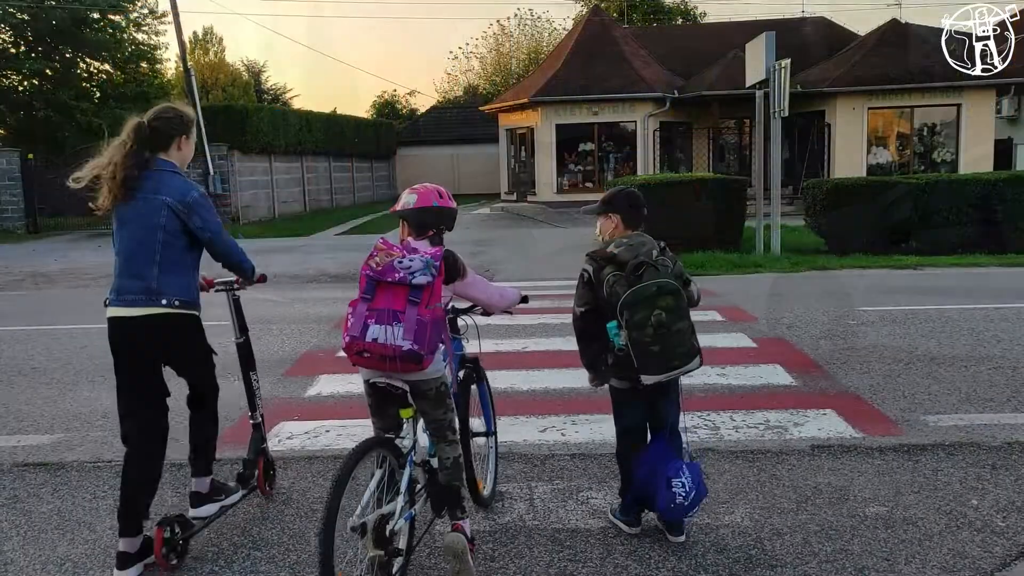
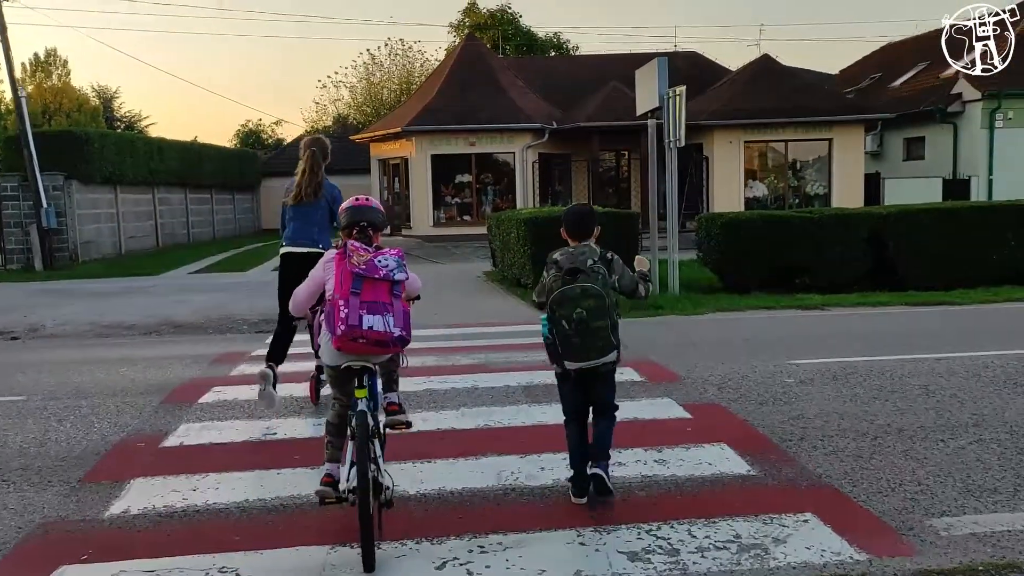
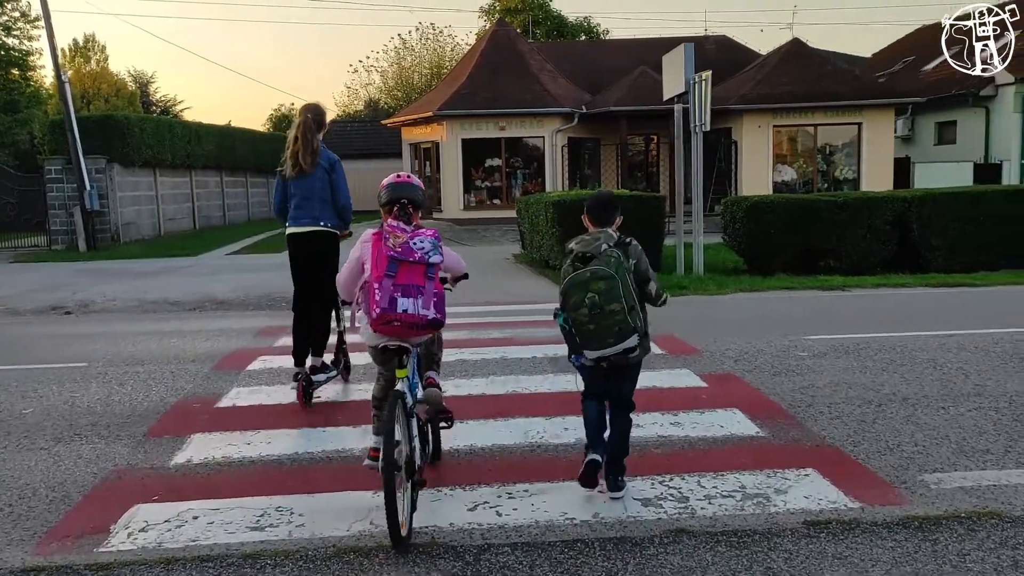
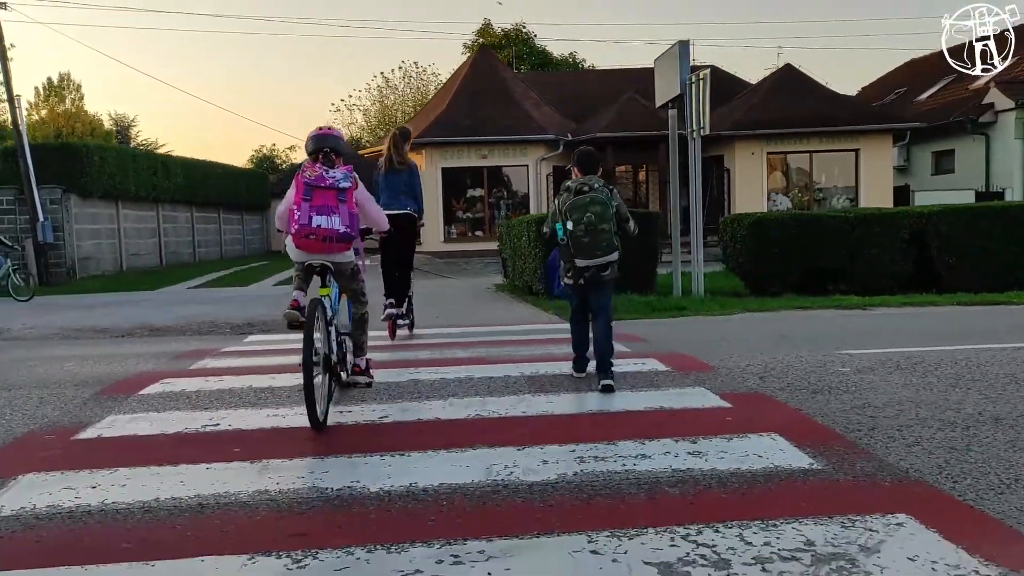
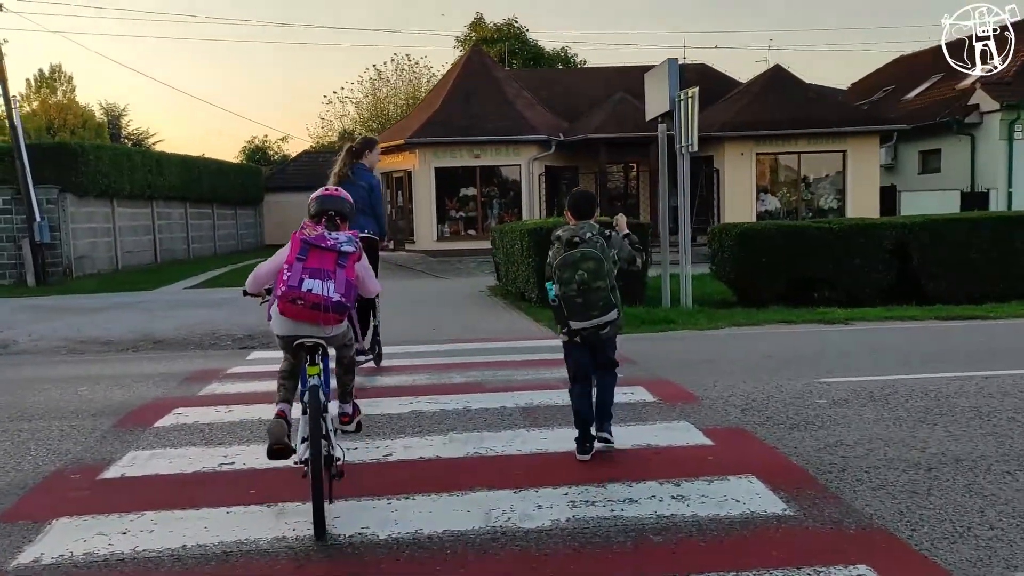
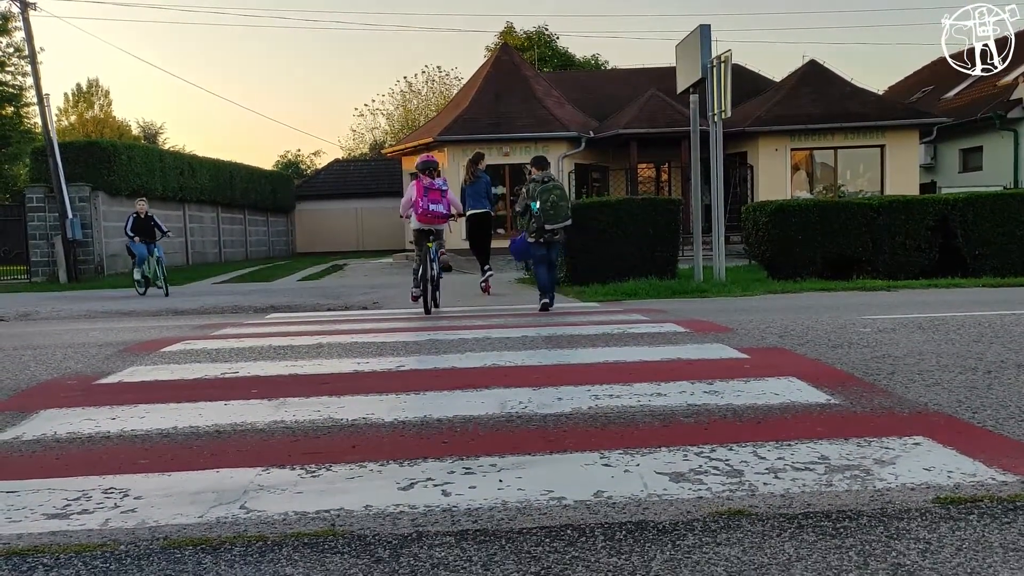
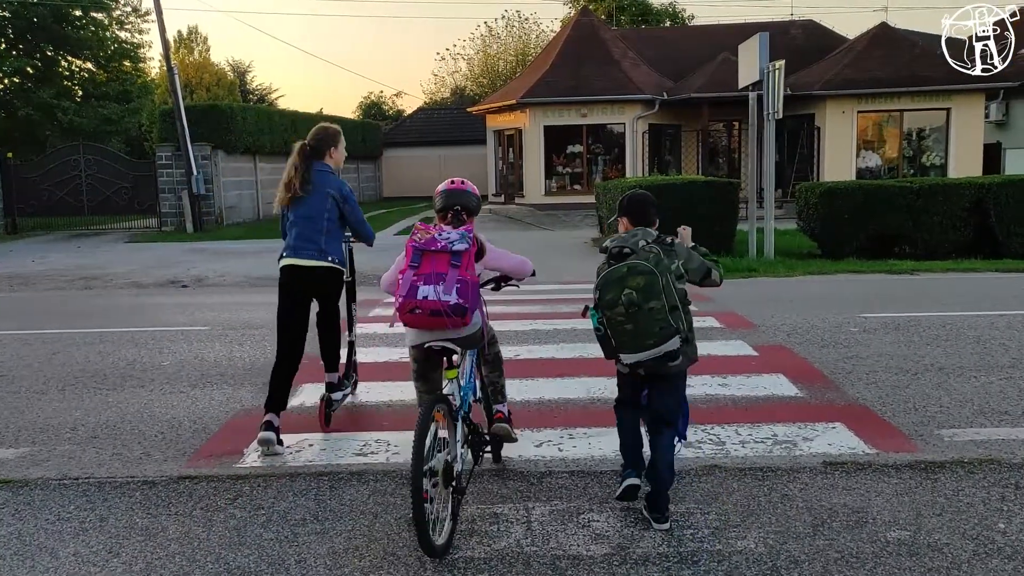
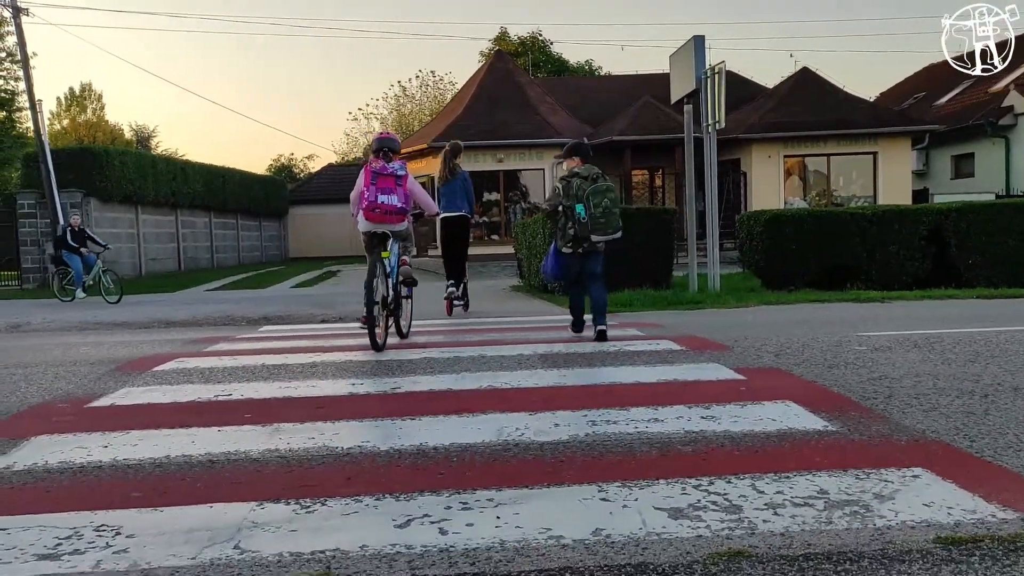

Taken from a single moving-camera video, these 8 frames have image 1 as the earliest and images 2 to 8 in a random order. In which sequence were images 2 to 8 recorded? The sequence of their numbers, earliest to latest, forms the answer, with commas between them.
7, 3, 2, 5, 4, 8, 6
